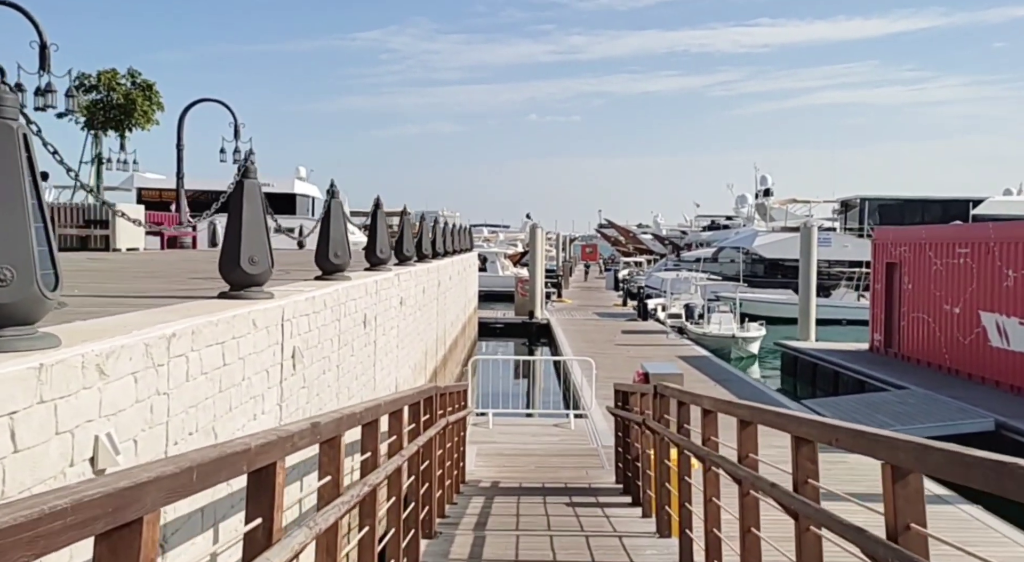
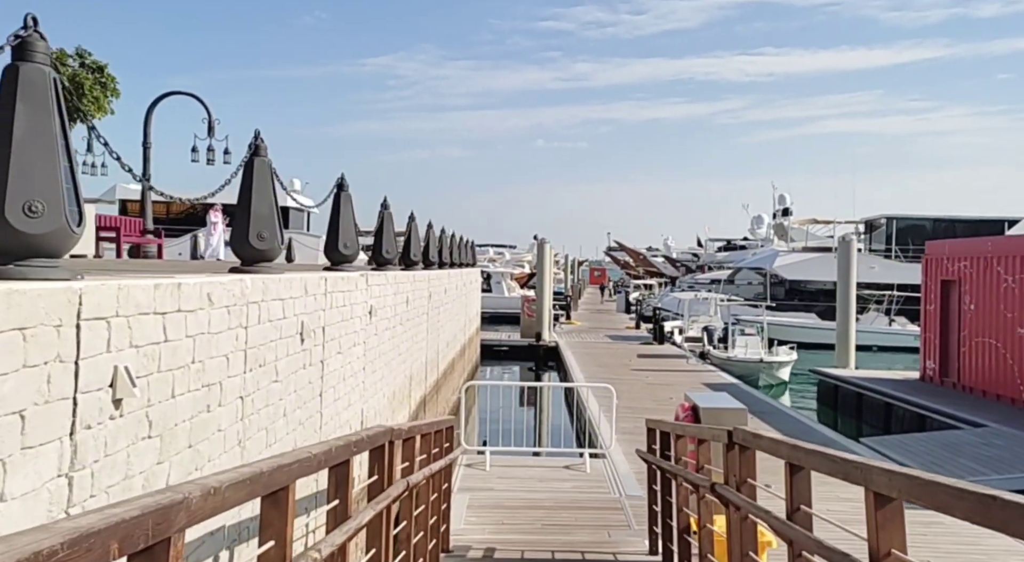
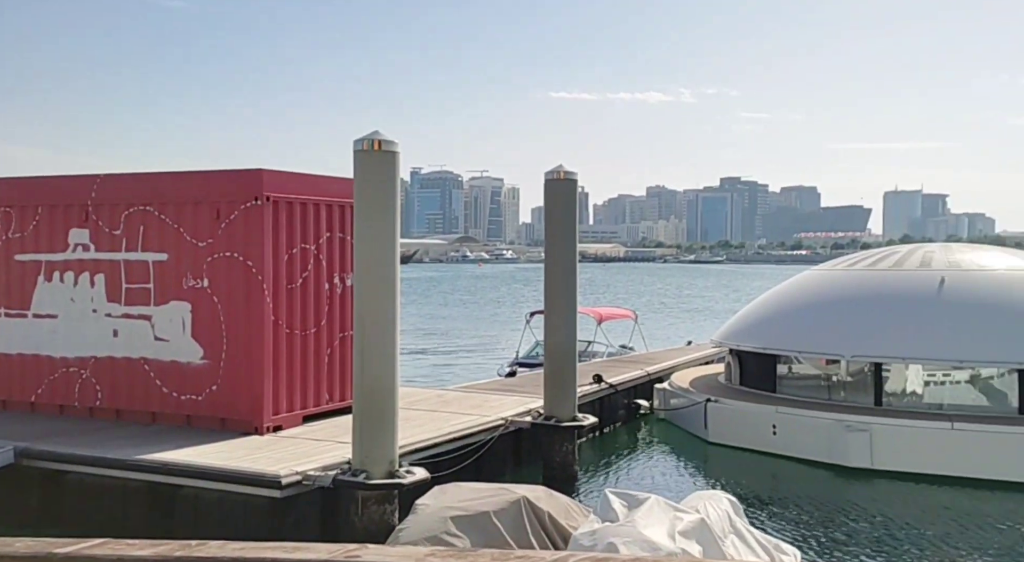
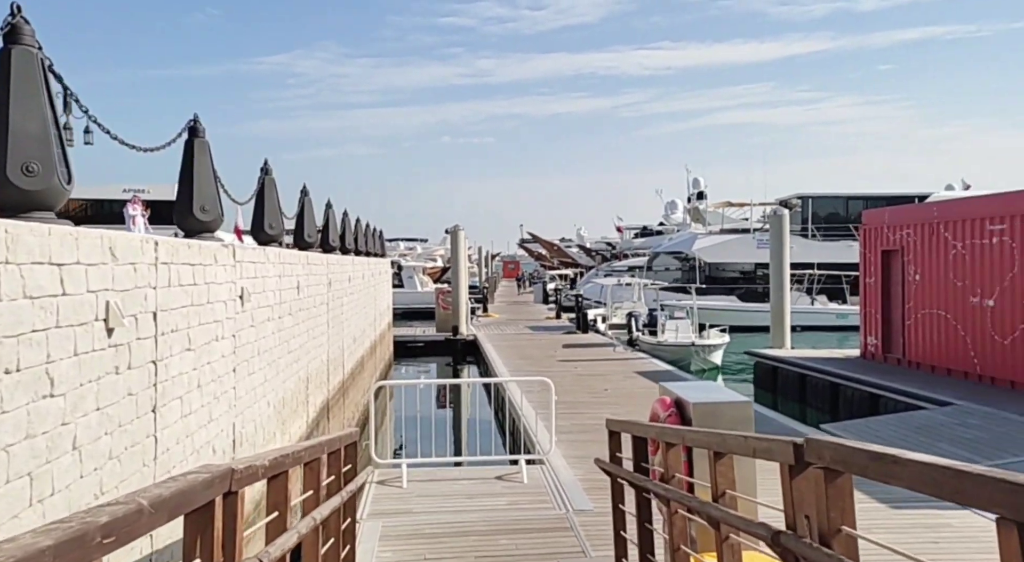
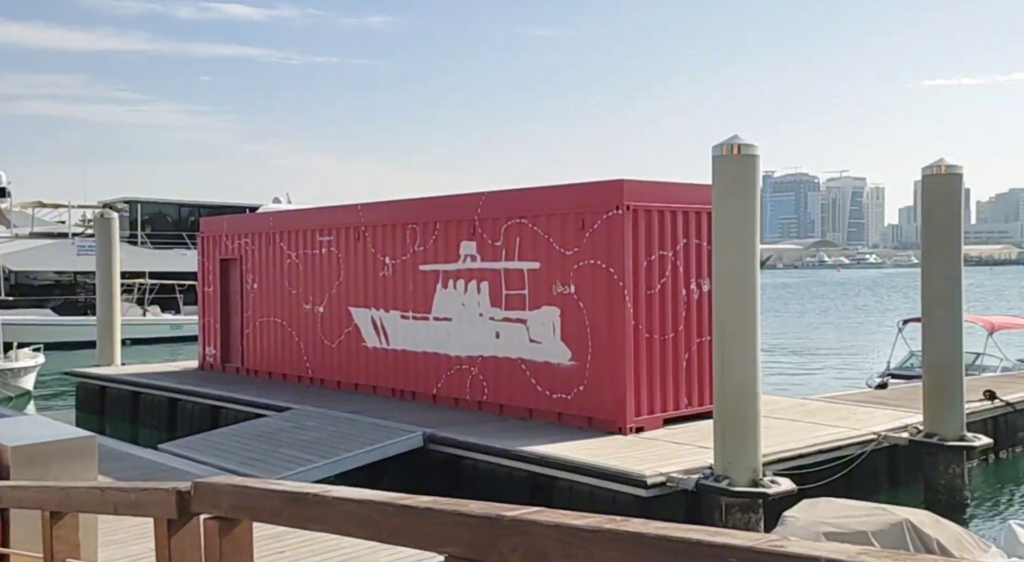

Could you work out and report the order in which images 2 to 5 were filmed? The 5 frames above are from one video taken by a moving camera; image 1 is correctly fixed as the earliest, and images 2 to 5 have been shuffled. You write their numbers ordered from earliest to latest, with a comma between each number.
2, 4, 5, 3
